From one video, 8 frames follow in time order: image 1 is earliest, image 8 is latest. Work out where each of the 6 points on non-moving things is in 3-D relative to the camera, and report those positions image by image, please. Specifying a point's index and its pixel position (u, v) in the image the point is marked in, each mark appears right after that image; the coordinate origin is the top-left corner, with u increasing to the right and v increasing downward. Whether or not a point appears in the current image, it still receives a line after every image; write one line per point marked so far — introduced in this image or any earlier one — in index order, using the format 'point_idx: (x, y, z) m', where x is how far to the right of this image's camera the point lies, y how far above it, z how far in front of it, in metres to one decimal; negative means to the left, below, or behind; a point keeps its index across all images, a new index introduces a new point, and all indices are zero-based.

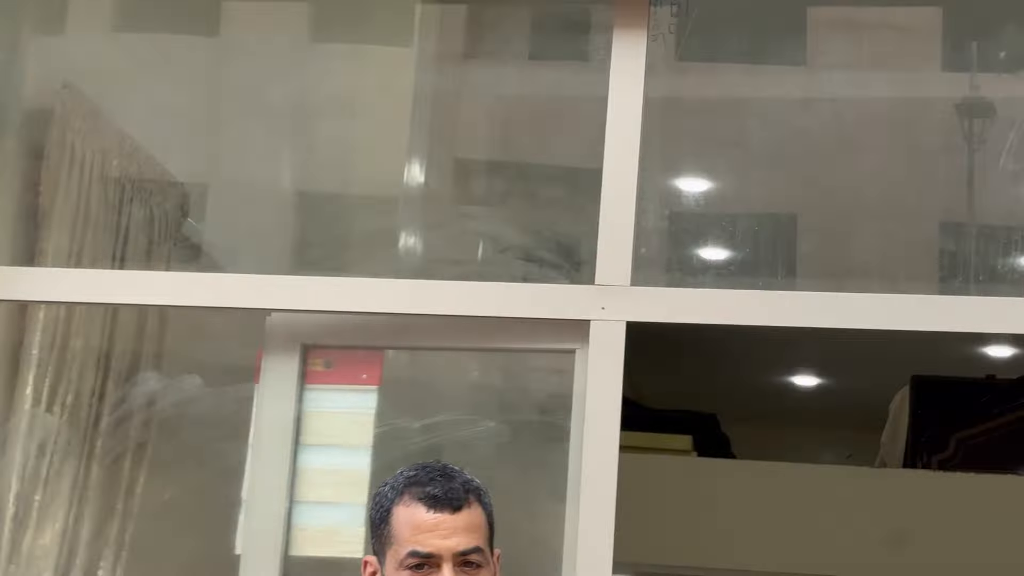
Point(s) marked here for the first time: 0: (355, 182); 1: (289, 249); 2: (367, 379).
0: (-0.3, +0.2, +1.3) m
1: (-0.4, +0.1, +1.3) m
2: (-0.3, -0.2, +1.3) m
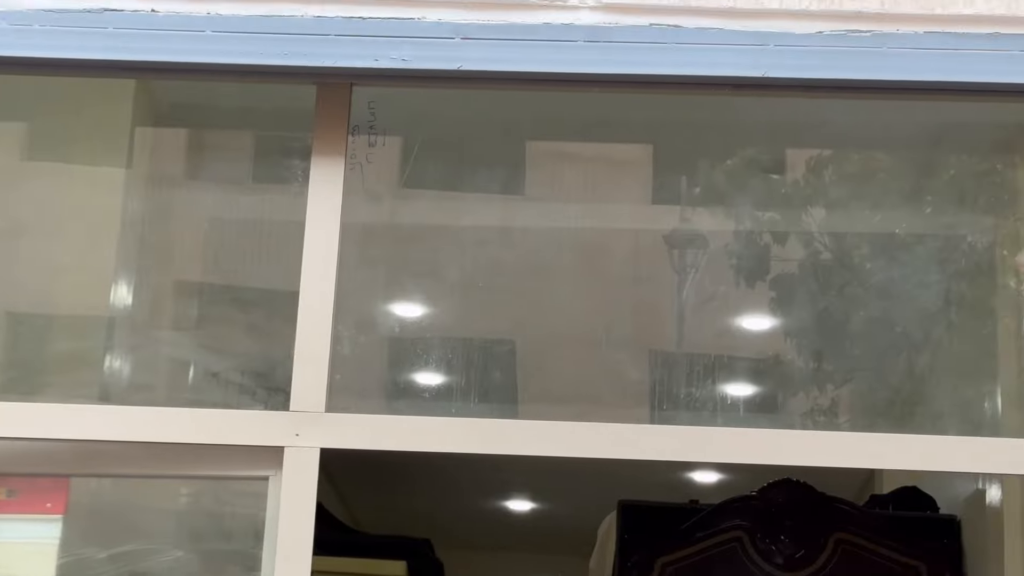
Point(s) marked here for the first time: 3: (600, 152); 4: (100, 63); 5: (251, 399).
0: (-0.9, 0.0, +1.3) m
1: (-1.0, -0.2, +1.3) m
2: (-0.8, -0.4, +1.2) m
3: (+0.1, +0.2, +1.3) m
4: (-0.7, +0.4, +1.2) m
5: (-0.5, -0.2, +1.2) m
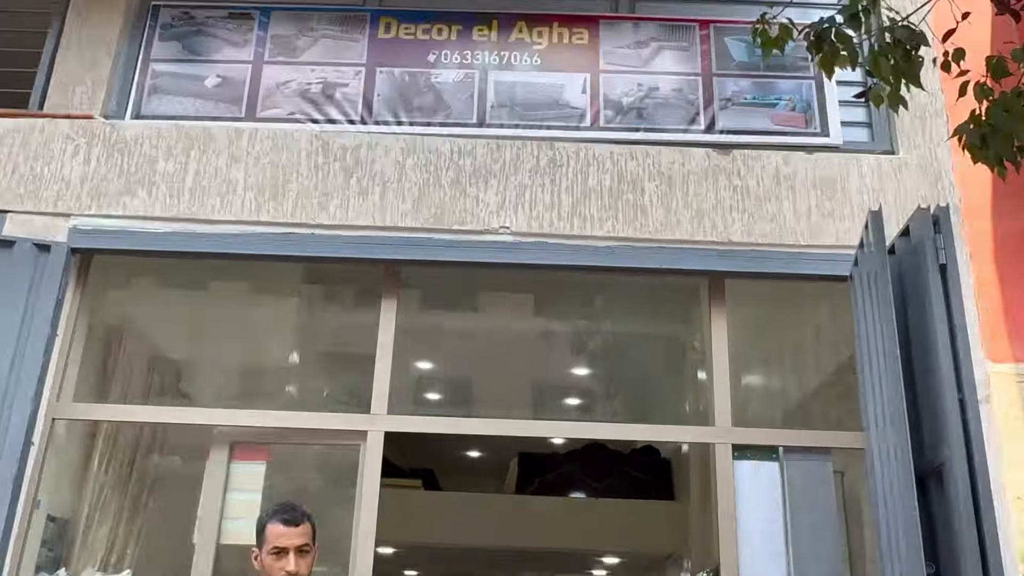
0: (-1.0, -0.3, +2.8) m
1: (-1.1, -0.4, +2.7) m
2: (-1.0, -0.7, +2.6) m
3: (0.0, 0.0, +2.8) m
4: (-0.9, +0.1, +2.7) m
5: (-0.6, -0.5, +2.6) m
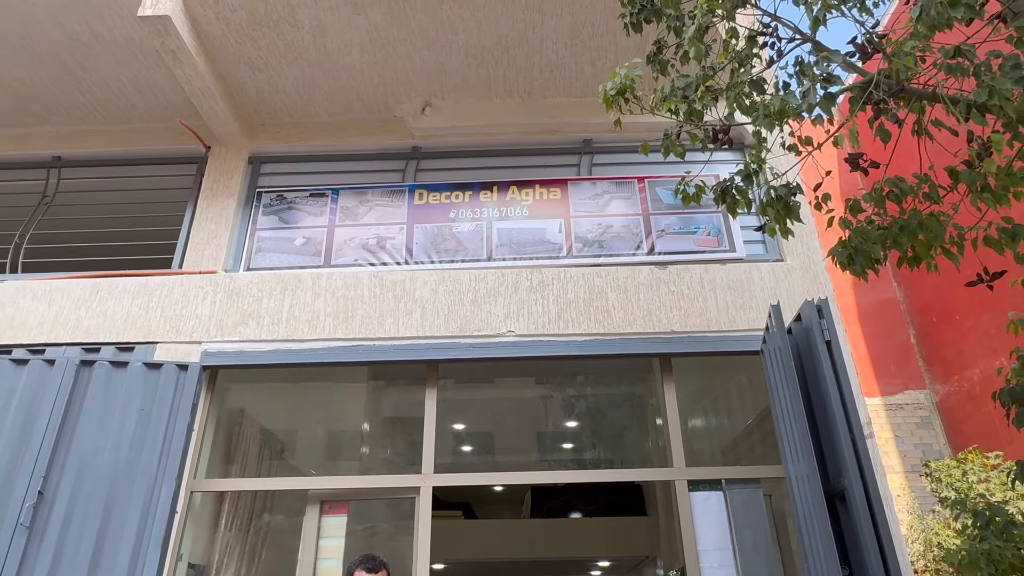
0: (-1.0, -0.9, +3.7) m
1: (-1.1, -1.0, +3.7) m
2: (-0.9, -1.2, +3.6) m
3: (0.0, -0.5, +3.8) m
4: (-0.8, -0.4, +3.7) m
5: (-0.6, -1.0, +3.6) m
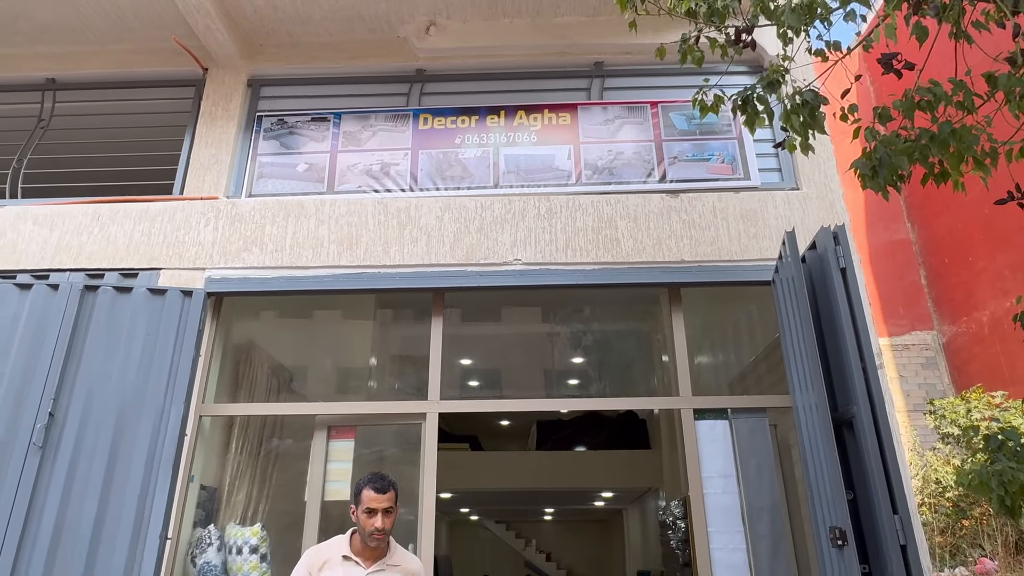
0: (-0.9, -0.5, +3.7) m
1: (-1.0, -0.6, +3.7) m
2: (-0.9, -0.8, +3.6) m
3: (+0.1, -0.1, +3.8) m
4: (-0.8, 0.0, +3.7) m
5: (-0.5, -0.6, +3.6) m
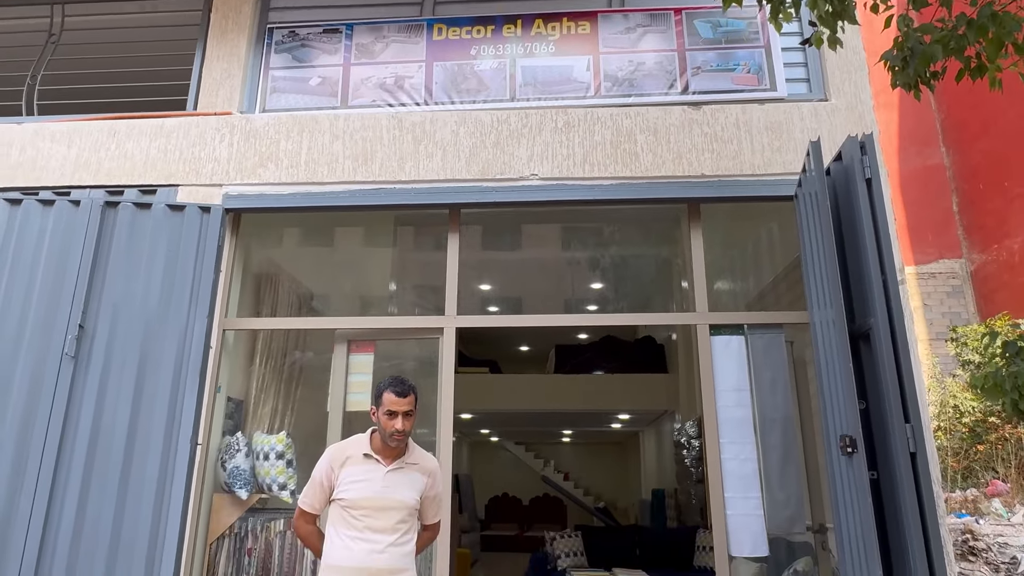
0: (-0.8, 0.0, +3.8) m
1: (-0.9, -0.1, +3.7) m
2: (-0.8, -0.3, +3.7) m
3: (+0.2, +0.4, +3.7) m
4: (-0.7, +0.4, +3.7) m
5: (-0.5, -0.1, +3.7) m
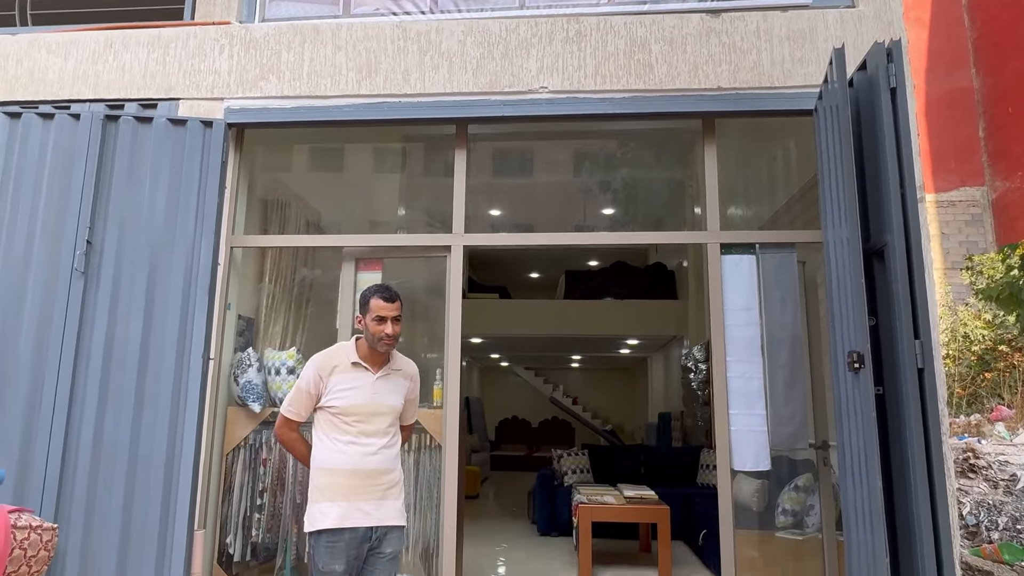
0: (-0.8, +0.5, +3.7) m
1: (-0.9, +0.4, +3.7) m
2: (-0.8, +0.1, +3.7) m
3: (+0.2, +0.8, +3.6) m
4: (-0.7, +0.9, +3.6) m
5: (-0.4, +0.3, +3.6) m
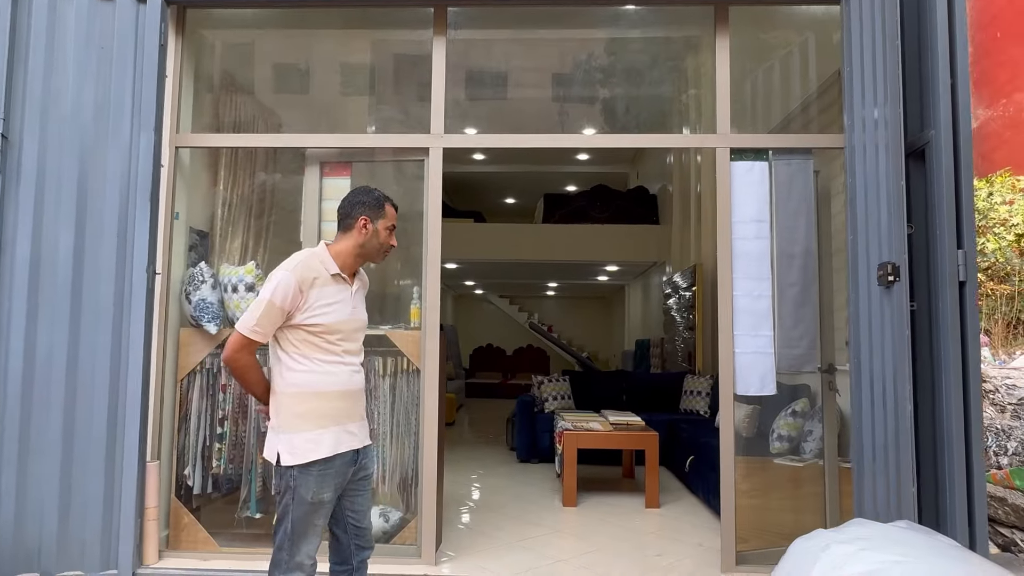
0: (-0.9, +0.9, +3.3) m
1: (-1.0, +0.8, +3.3) m
2: (-0.8, +0.6, +3.3) m
3: (+0.1, +1.2, +3.2) m
4: (-0.7, +1.3, +3.1) m
5: (-0.5, +0.8, +3.2) m
